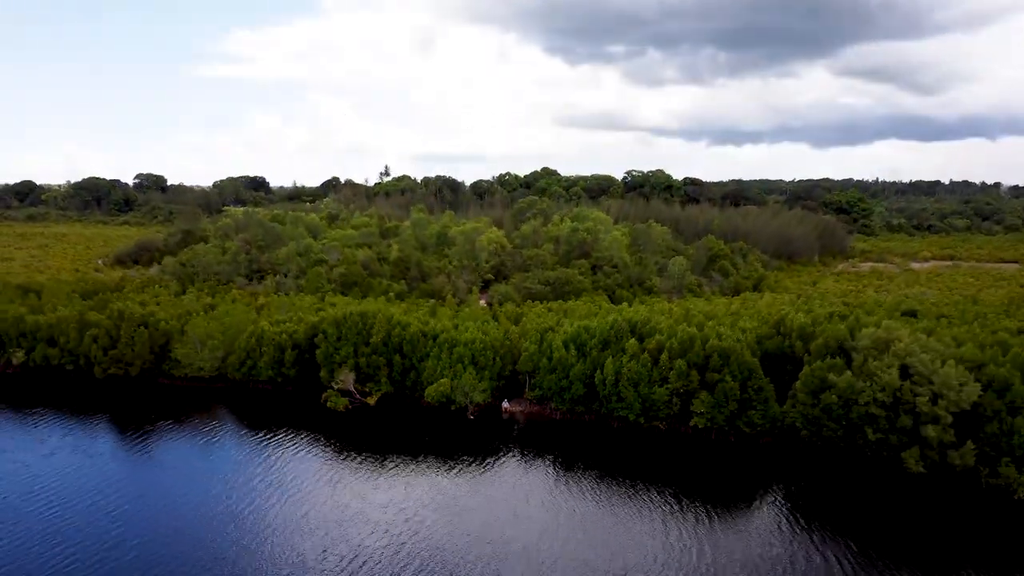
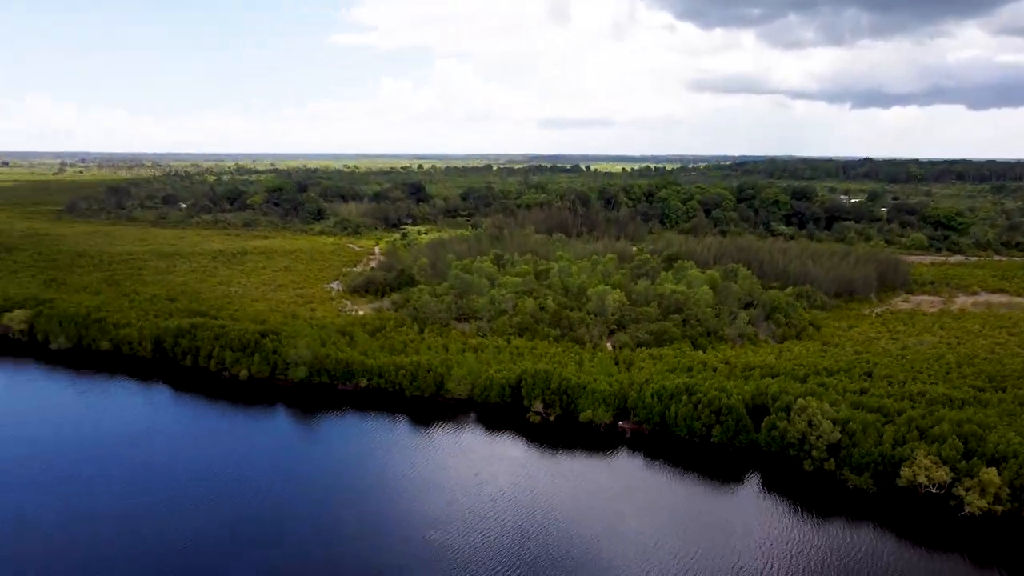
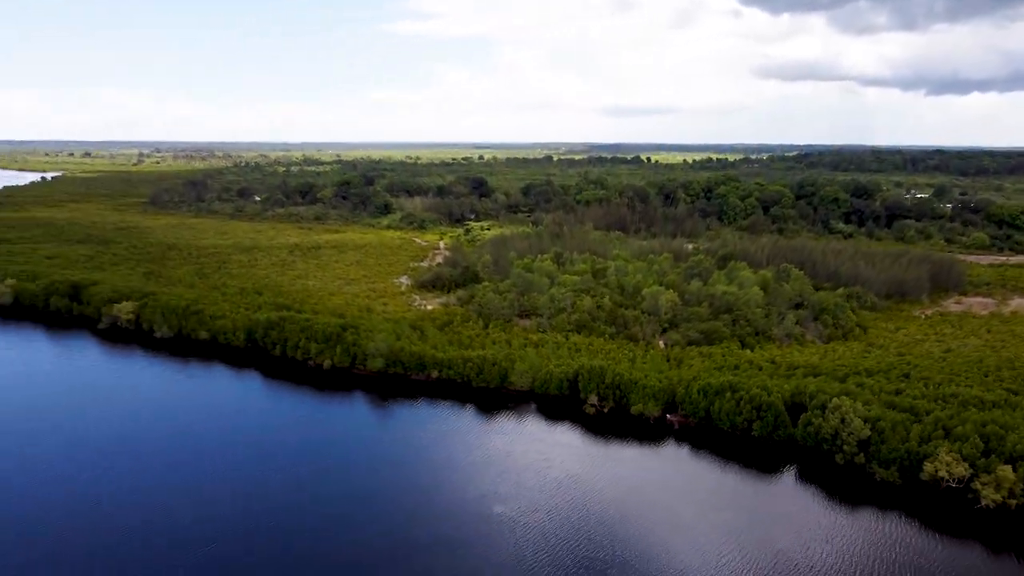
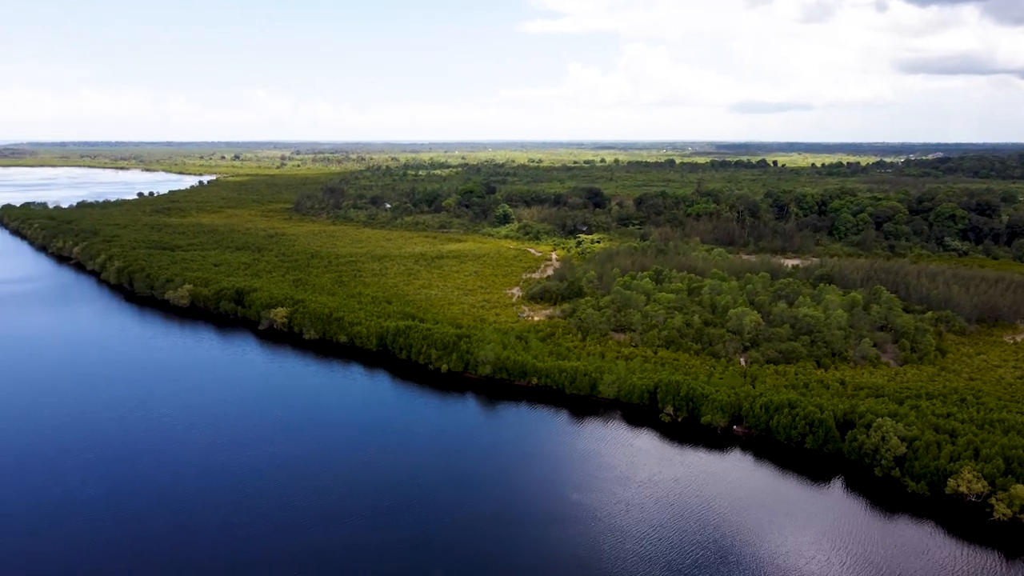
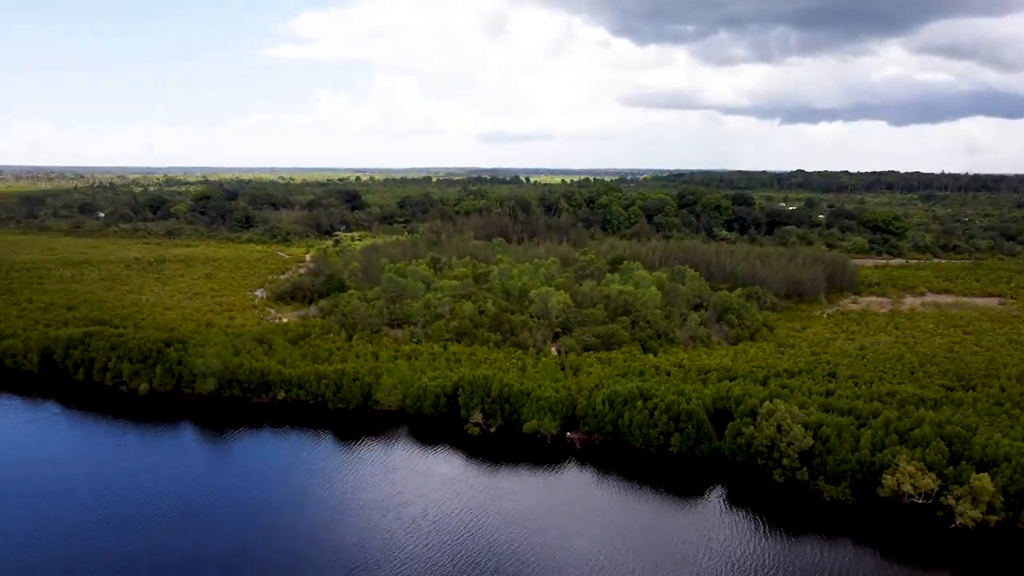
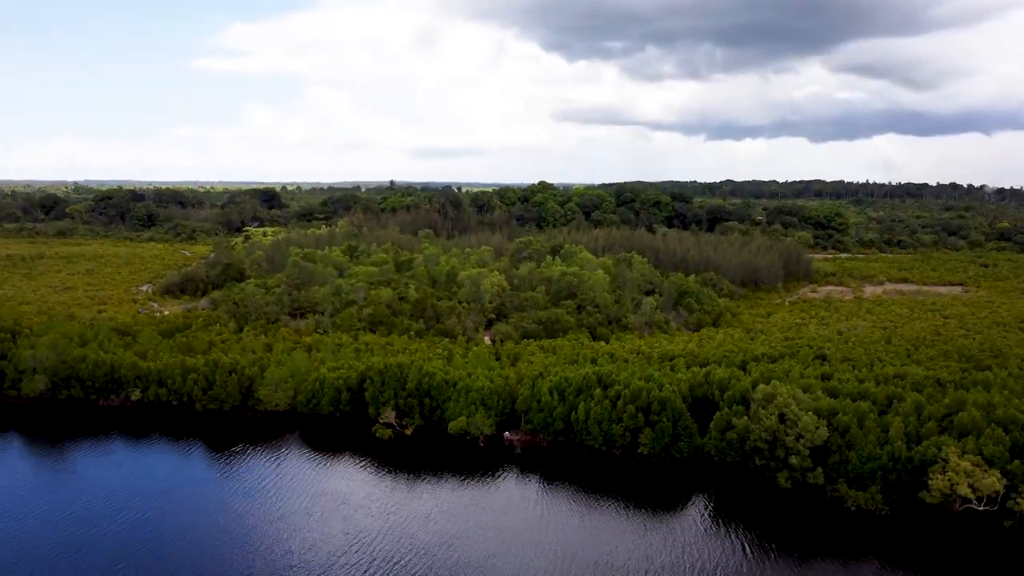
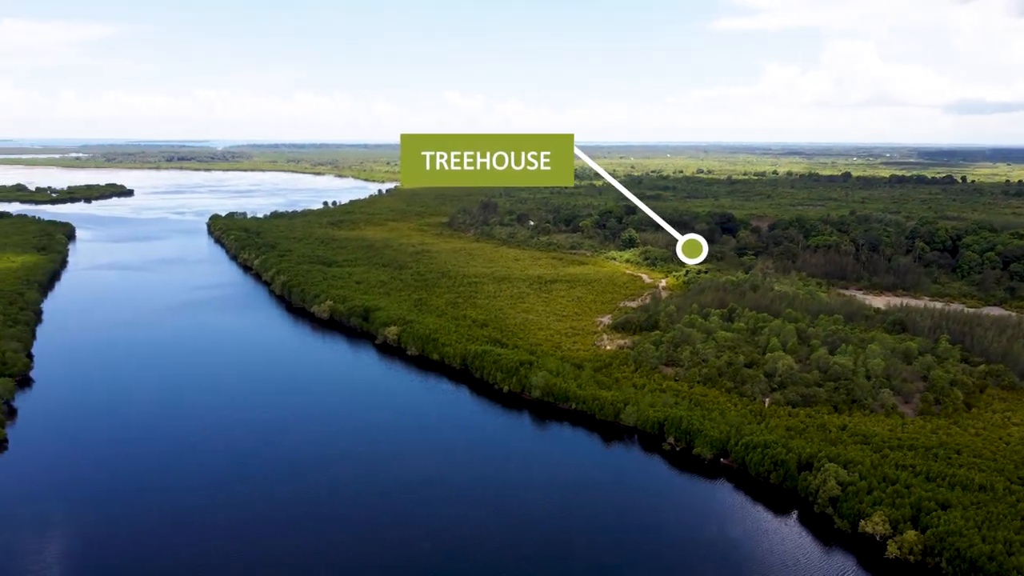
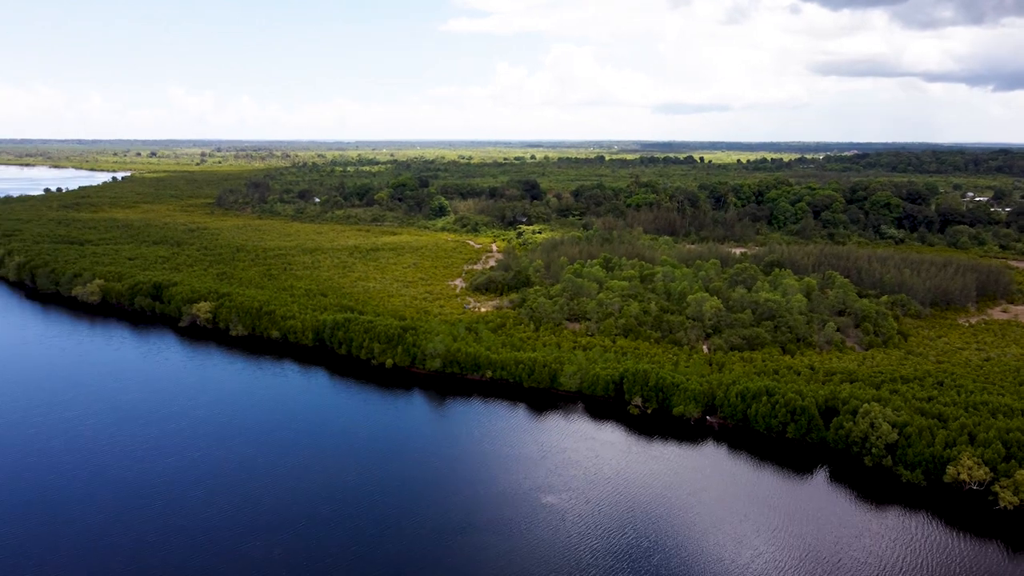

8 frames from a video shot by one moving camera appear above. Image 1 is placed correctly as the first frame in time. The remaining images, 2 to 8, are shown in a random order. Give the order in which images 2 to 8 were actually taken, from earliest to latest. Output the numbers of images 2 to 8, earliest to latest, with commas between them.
6, 5, 2, 3, 8, 4, 7
